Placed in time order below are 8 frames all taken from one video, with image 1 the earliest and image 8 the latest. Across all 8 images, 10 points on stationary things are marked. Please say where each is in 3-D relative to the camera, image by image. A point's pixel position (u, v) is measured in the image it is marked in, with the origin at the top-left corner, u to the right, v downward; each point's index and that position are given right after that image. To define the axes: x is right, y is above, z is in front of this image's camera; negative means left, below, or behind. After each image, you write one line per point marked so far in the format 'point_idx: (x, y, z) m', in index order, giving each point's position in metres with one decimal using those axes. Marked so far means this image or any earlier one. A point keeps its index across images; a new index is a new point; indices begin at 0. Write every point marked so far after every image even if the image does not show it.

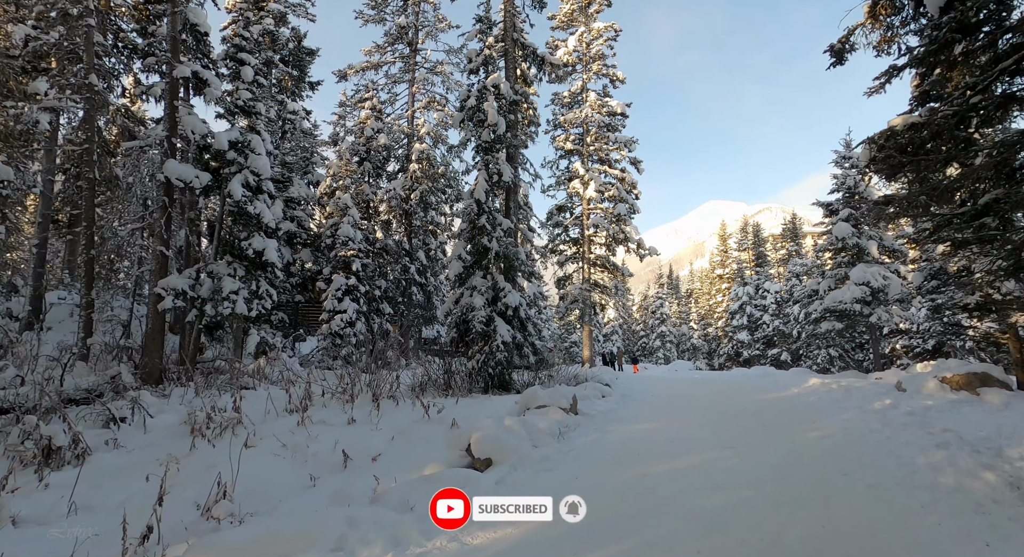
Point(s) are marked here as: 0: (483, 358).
0: (-0.7, -1.9, +13.9) m
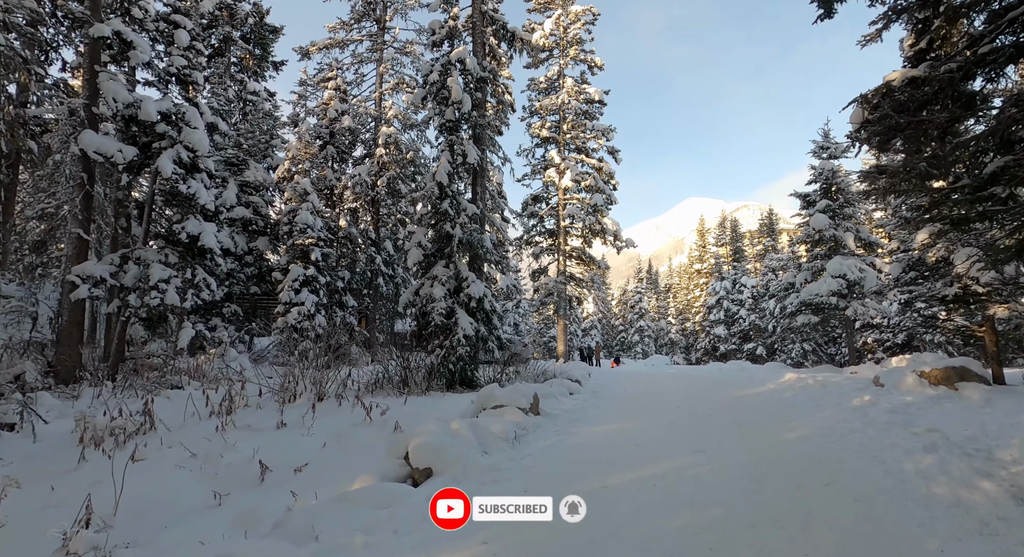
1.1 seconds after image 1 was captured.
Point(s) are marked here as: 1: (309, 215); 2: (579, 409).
0: (-1.6, -1.7, +12.8) m
1: (-7.2, +2.2, +19.9) m
2: (+1.3, -2.5, +10.6) m
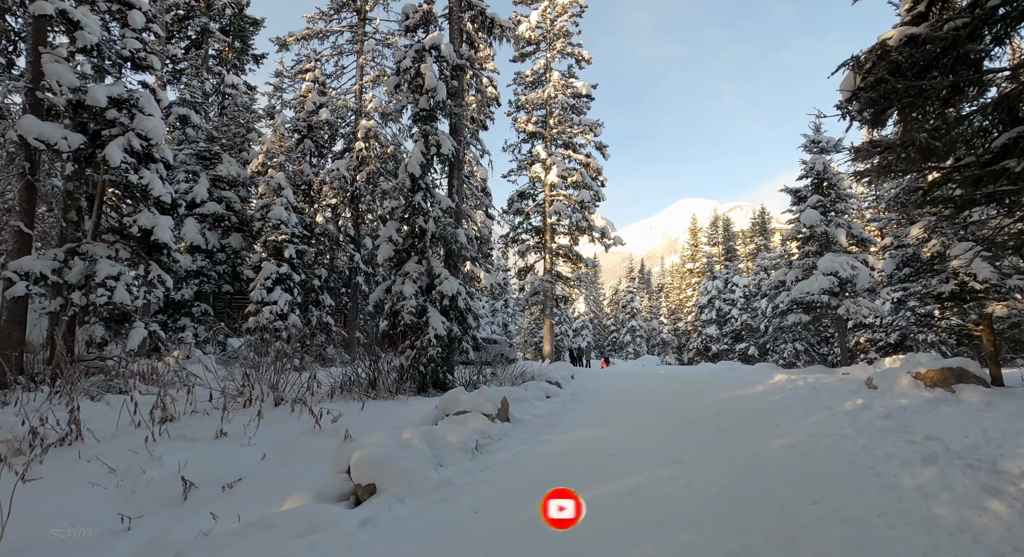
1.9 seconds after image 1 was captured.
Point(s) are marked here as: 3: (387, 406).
0: (-2.1, -1.6, +12.1) m
1: (-7.8, +2.3, +19.1) m
2: (+0.8, -2.4, +9.9) m
3: (-2.0, -2.1, +9.2) m
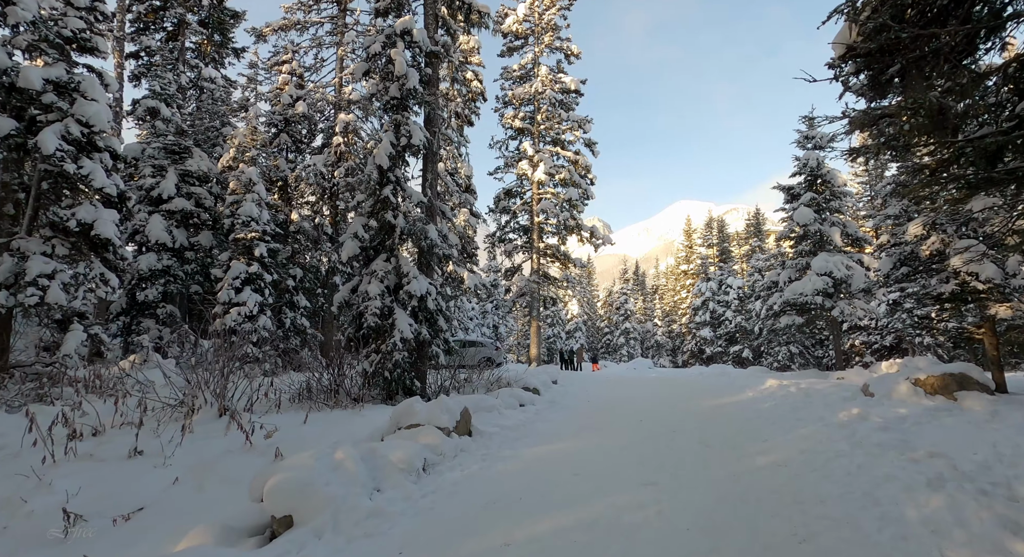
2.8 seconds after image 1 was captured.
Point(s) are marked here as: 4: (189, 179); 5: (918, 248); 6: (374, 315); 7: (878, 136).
0: (-2.7, -1.6, +11.3) m
1: (-8.4, +2.3, +18.3) m
2: (+0.2, -2.4, +9.1) m
3: (-2.6, -2.0, +8.3) m
4: (-11.1, +3.4, +19.5) m
5: (+8.8, +0.7, +12.2) m
6: (-2.8, -0.7, +11.3) m
7: (+4.8, +1.8, +7.6) m
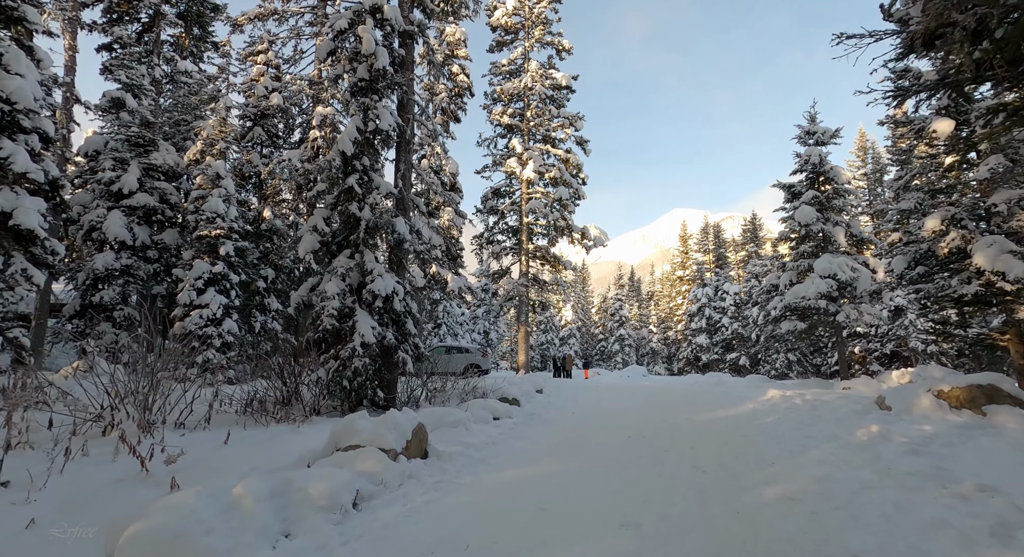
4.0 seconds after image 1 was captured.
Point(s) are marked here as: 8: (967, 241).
0: (-3.2, -1.5, +10.1) m
1: (-8.9, +2.3, +17.1) m
2: (-0.2, -2.3, +7.9) m
3: (-3.0, -2.0, +7.1) m
4: (-11.6, +3.4, +18.3) m
5: (+8.3, +0.6, +11.1) m
6: (-3.2, -0.7, +10.1) m
7: (+4.4, +1.9, +6.5) m
8: (+8.4, +0.7, +10.4) m
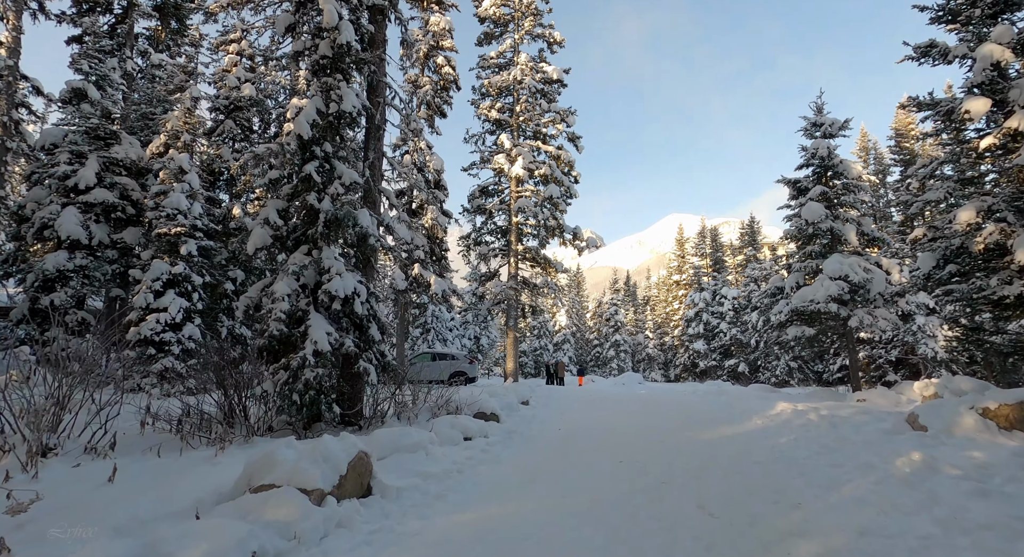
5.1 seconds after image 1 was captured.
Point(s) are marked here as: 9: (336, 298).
0: (-3.5, -1.5, +8.8) m
1: (-9.3, +2.3, +15.8) m
2: (-0.6, -2.3, +6.6) m
3: (-3.4, -1.9, +5.8) m
4: (-12.0, +3.3, +17.0) m
5: (+8.0, +0.6, +9.9) m
6: (-3.6, -0.7, +8.8) m
7: (+4.1, +2.0, +5.2) m
8: (+8.0, +0.7, +9.2) m
9: (-2.8, -0.3, +9.1) m
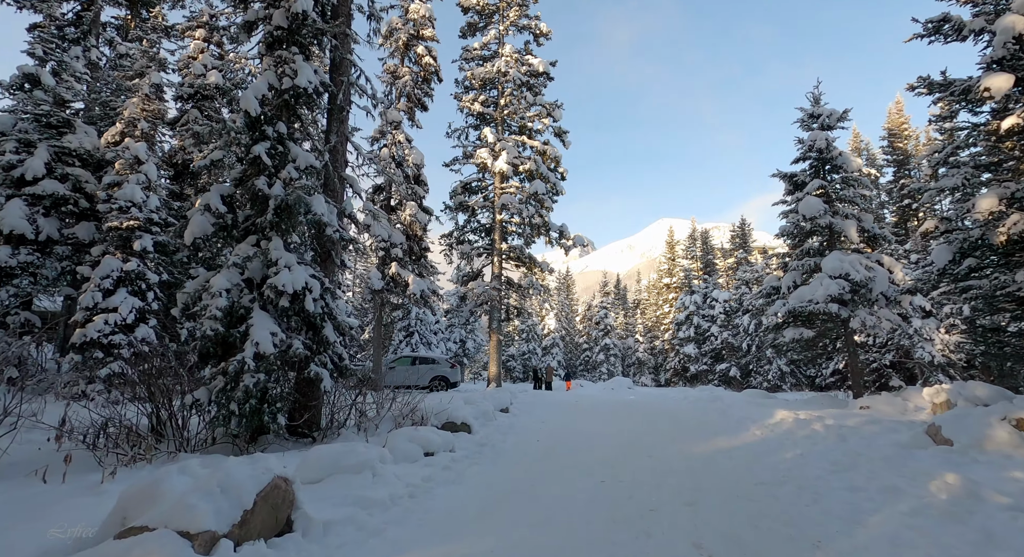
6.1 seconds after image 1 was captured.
0: (-3.9, -1.4, +7.7) m
1: (-9.8, +2.3, +14.6) m
2: (-1.0, -2.2, +5.6) m
3: (-3.7, -1.8, +4.7) m
4: (-12.6, +3.4, +15.8) m
5: (+7.5, +0.7, +9.0) m
6: (-4.0, -0.6, +7.7) m
7: (+3.7, +2.1, +4.3) m
8: (+7.6, +0.8, +8.3) m
9: (-3.2, -0.2, +8.0) m
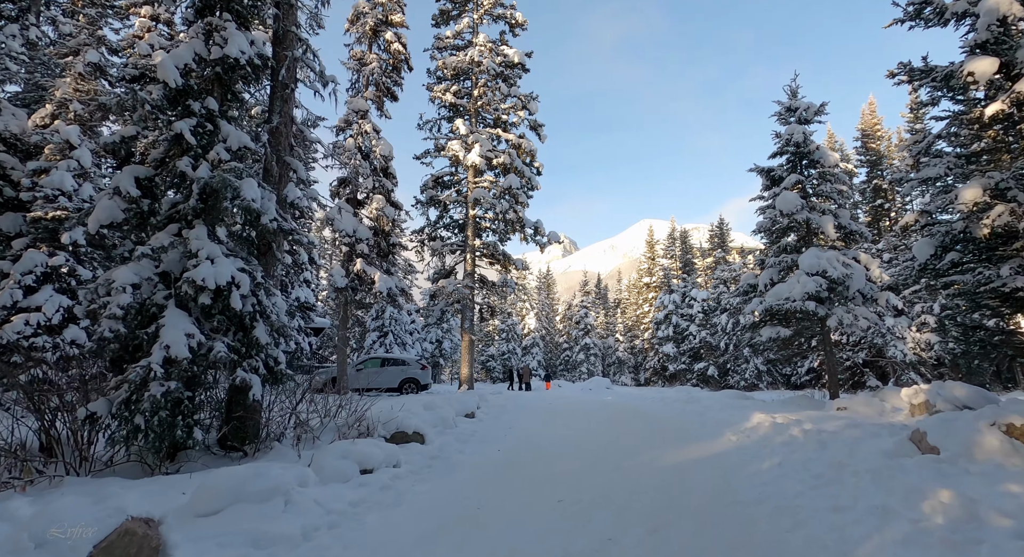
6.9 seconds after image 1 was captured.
0: (-4.5, -1.4, +6.8) m
1: (-10.6, +2.4, +13.6) m
2: (-1.5, -2.1, +4.8) m
3: (-4.2, -1.7, +3.9) m
4: (-13.4, +3.5, +14.6) m
5: (+6.9, +0.8, +8.5) m
6: (-4.6, -0.5, +6.8) m
7: (+3.2, +2.1, +3.6) m
8: (+7.0, +0.8, +7.8) m
9: (-3.8, -0.2, +7.2) m
